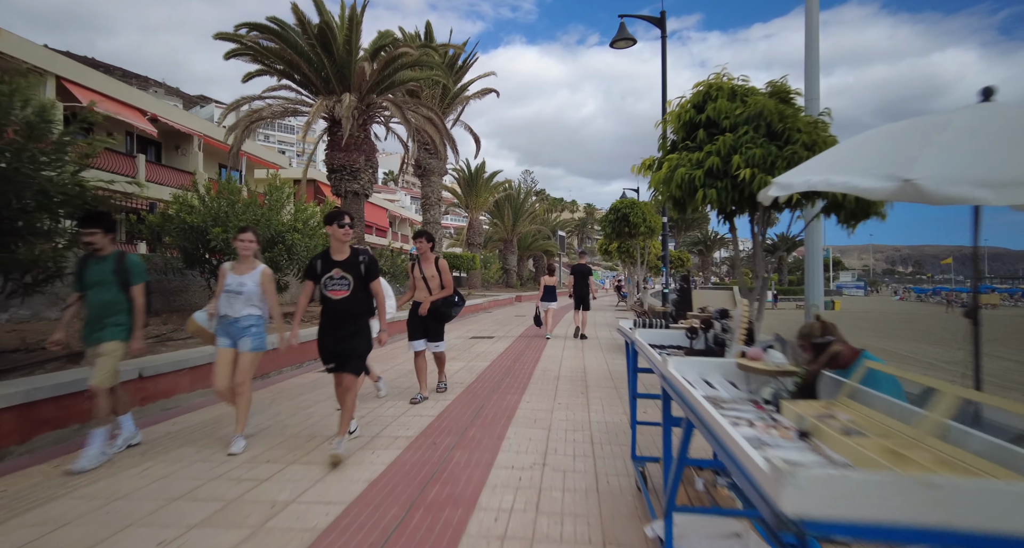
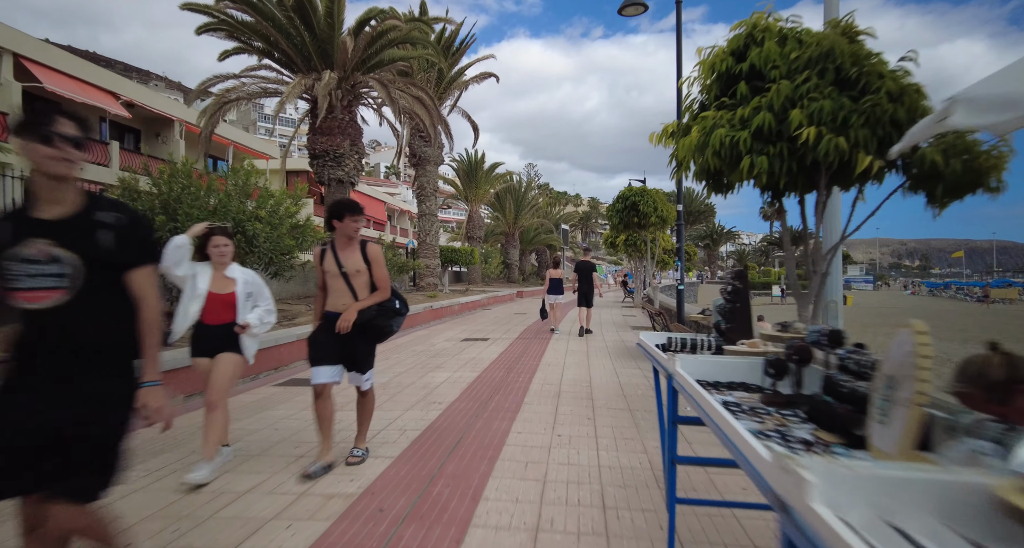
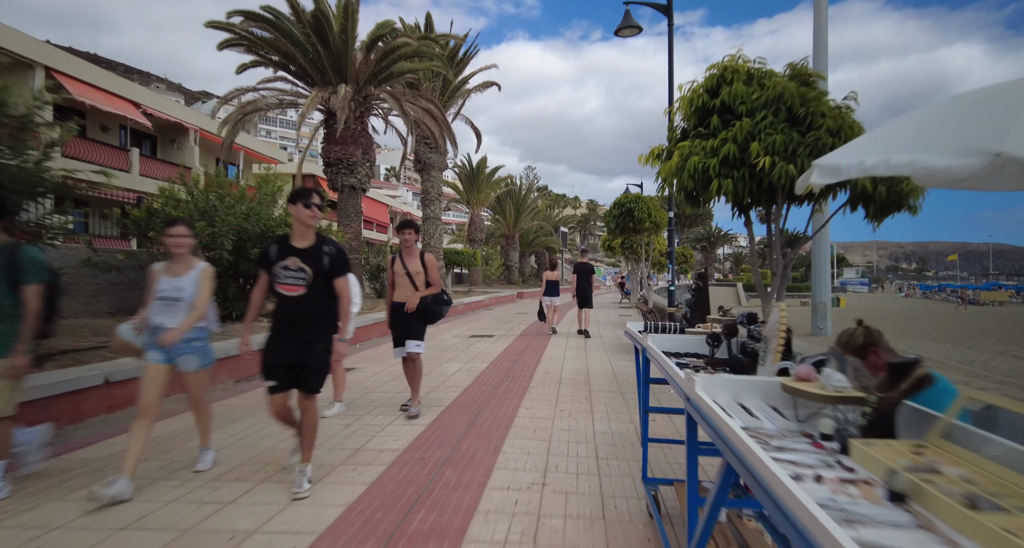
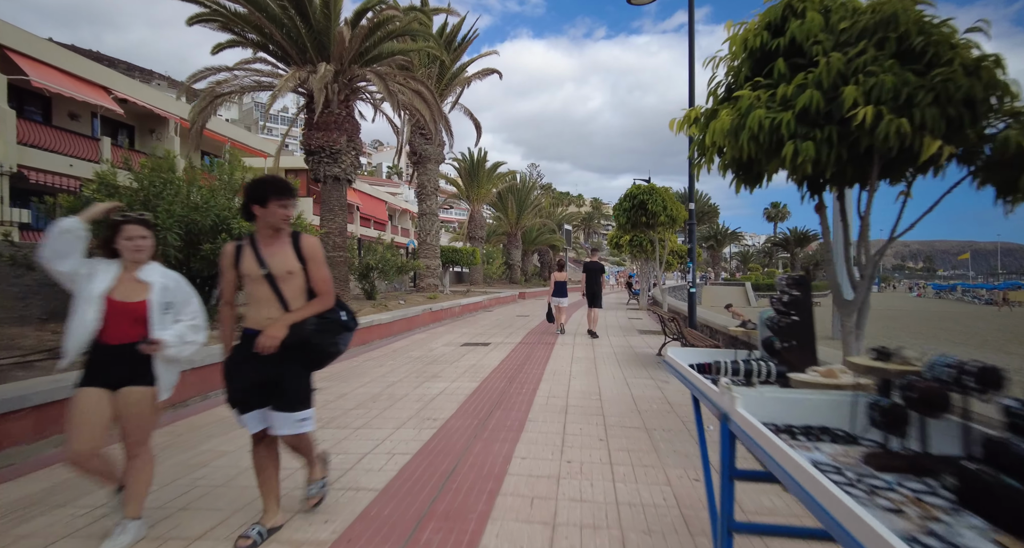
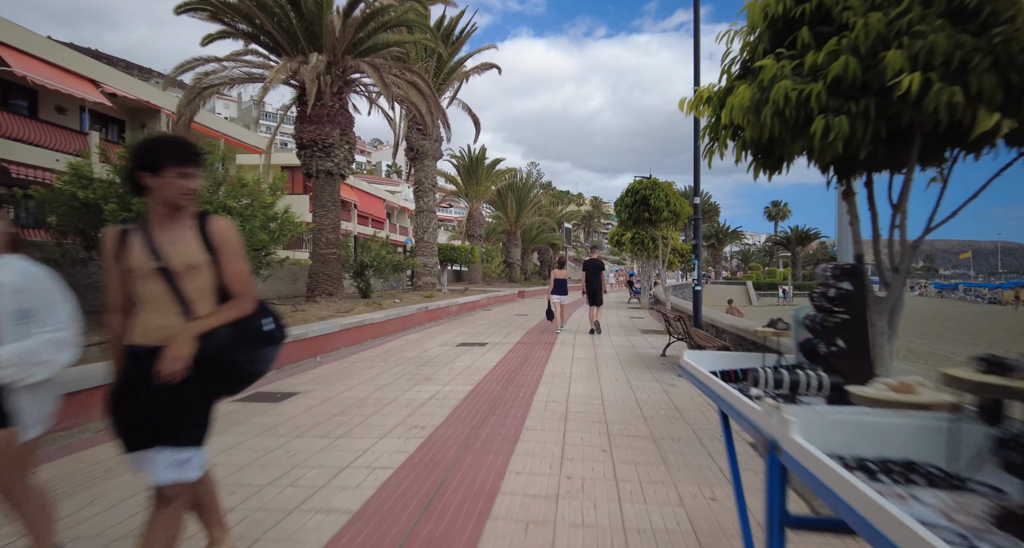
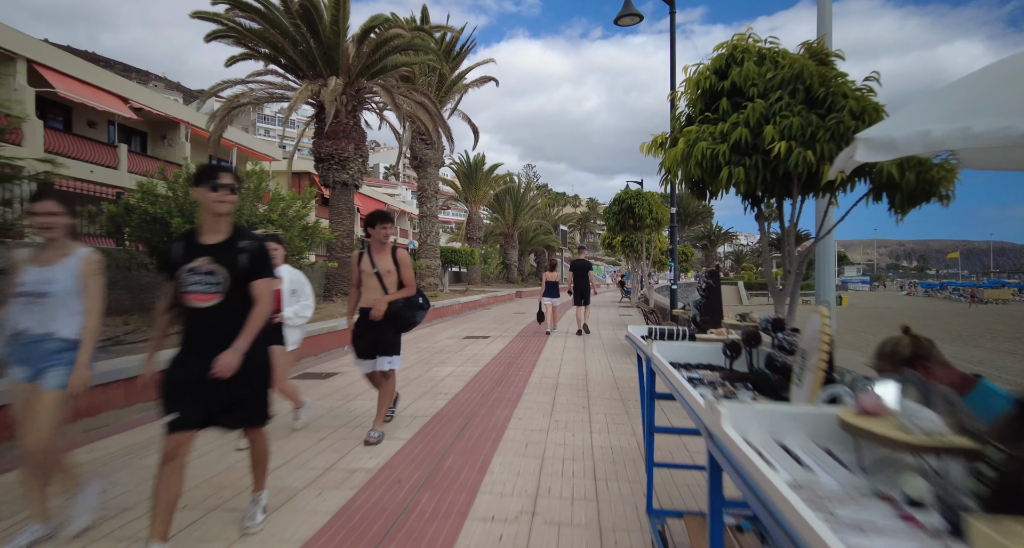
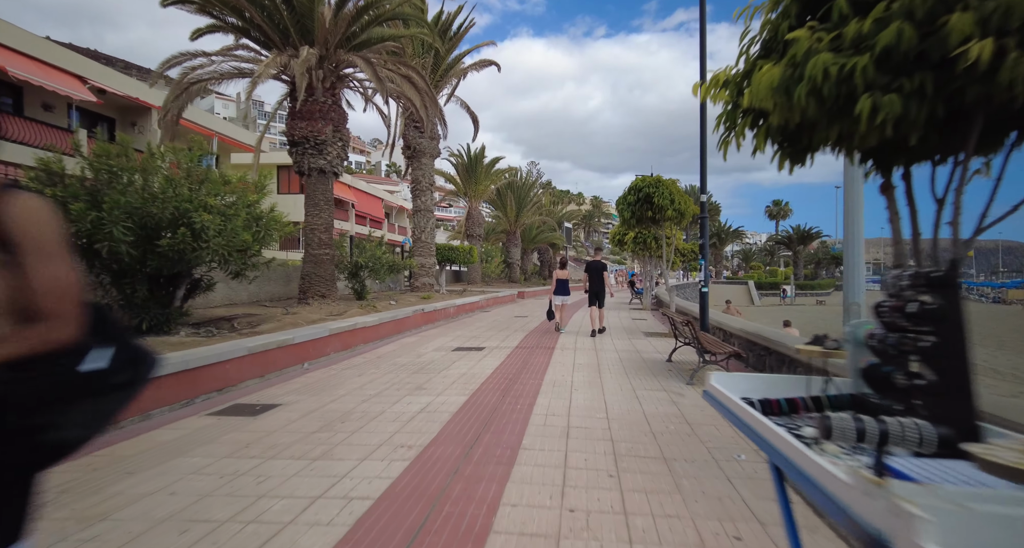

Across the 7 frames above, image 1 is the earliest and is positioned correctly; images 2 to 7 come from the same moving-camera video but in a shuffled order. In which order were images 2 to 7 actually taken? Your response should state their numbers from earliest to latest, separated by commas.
3, 6, 2, 4, 5, 7
